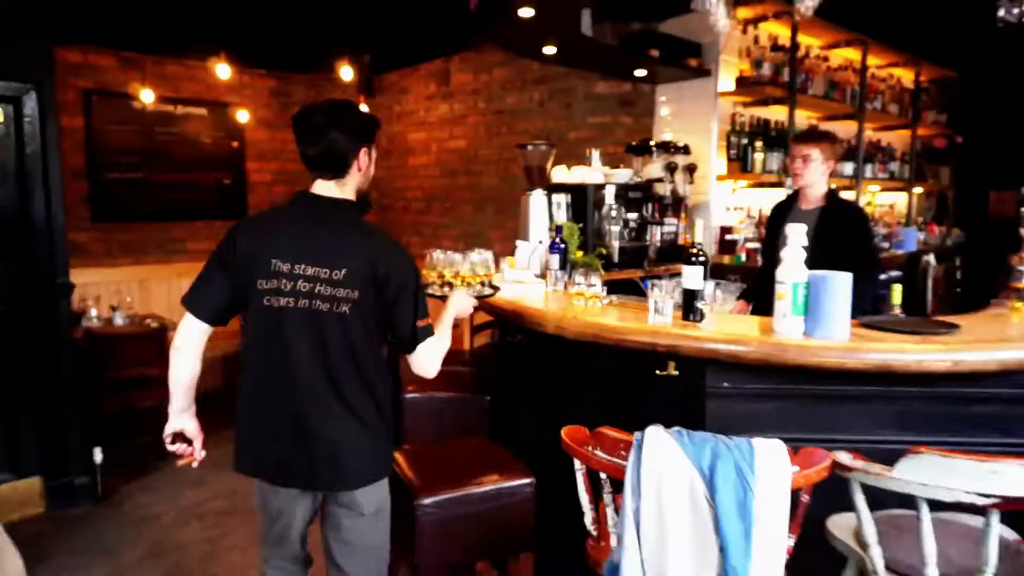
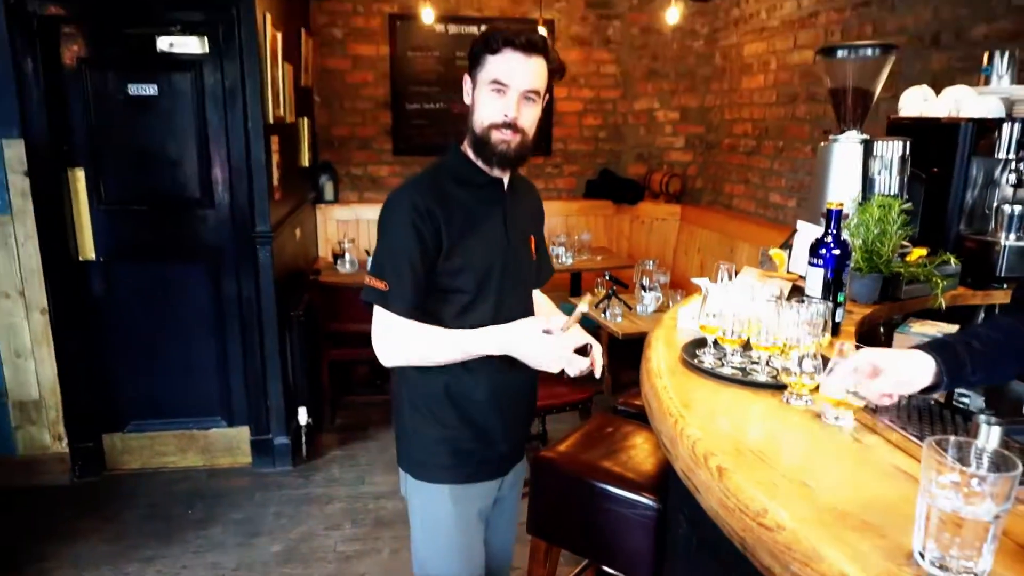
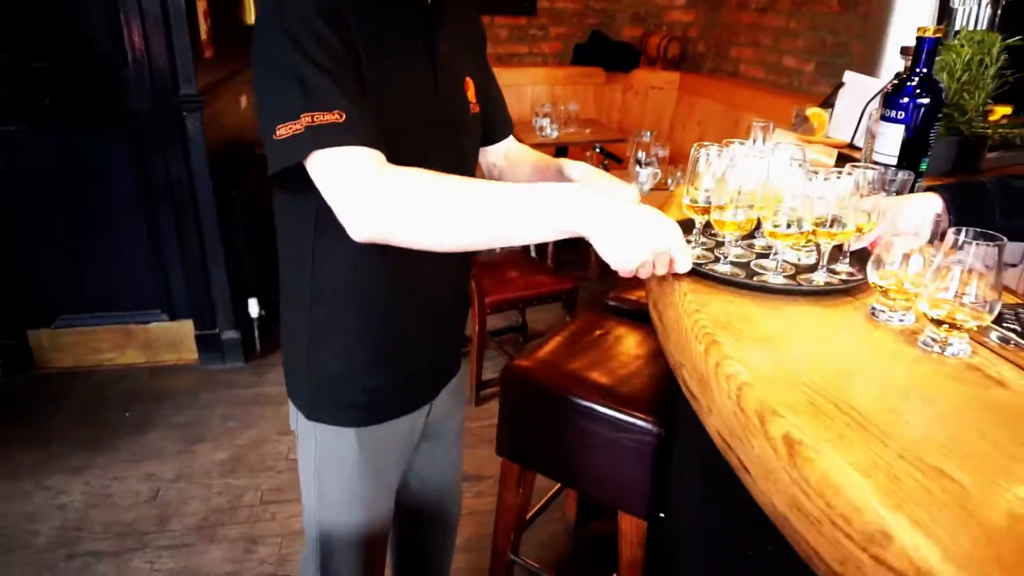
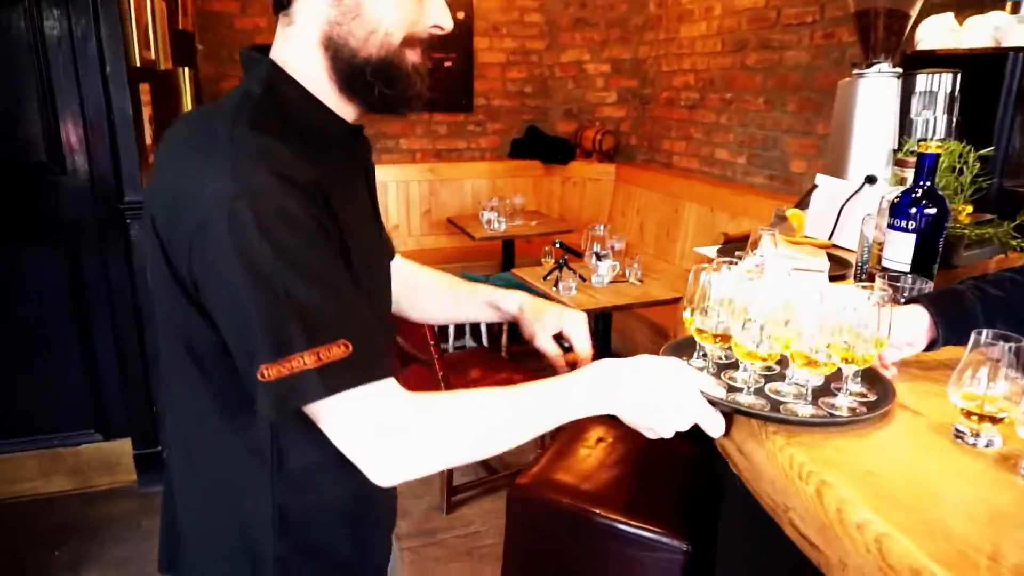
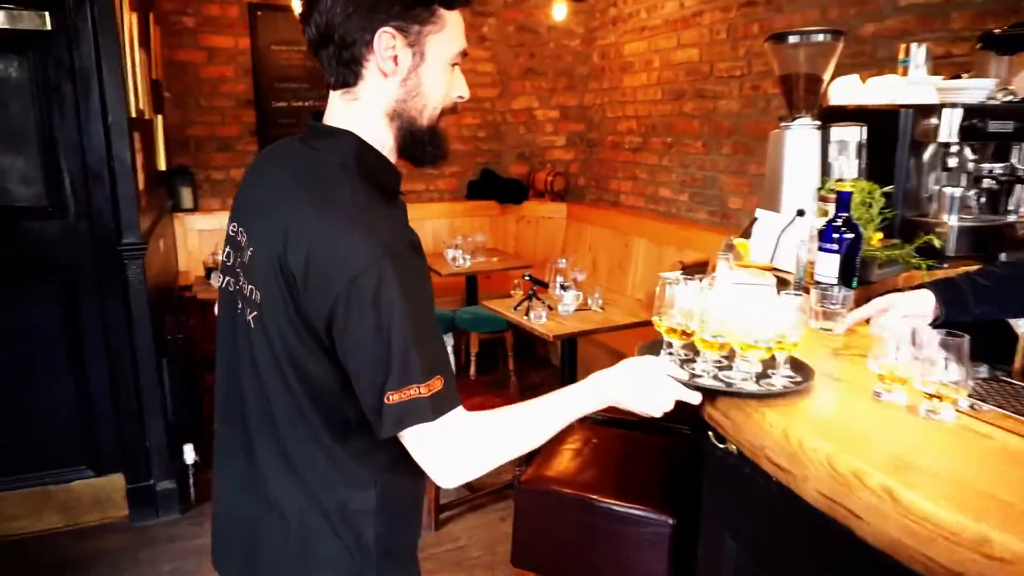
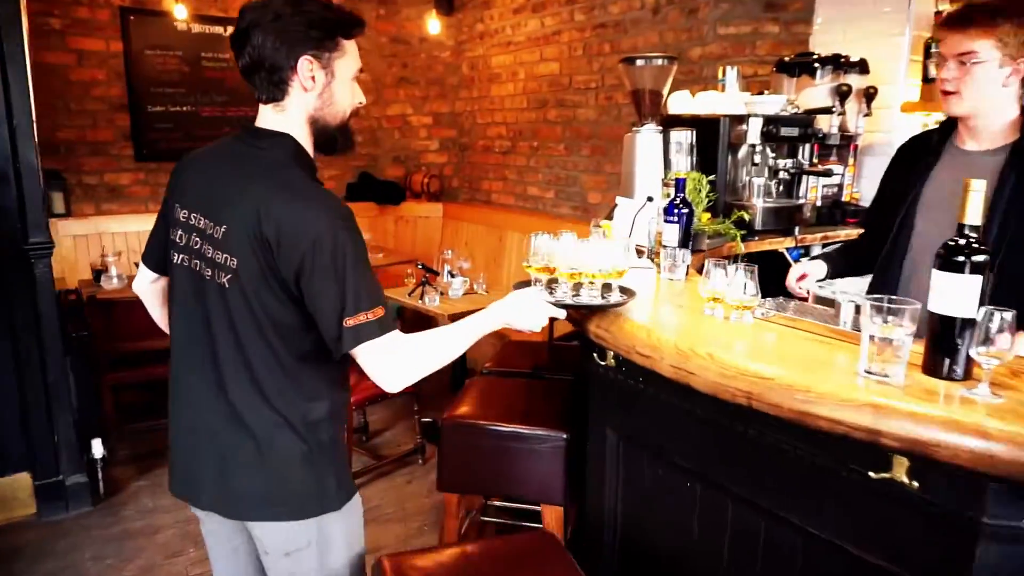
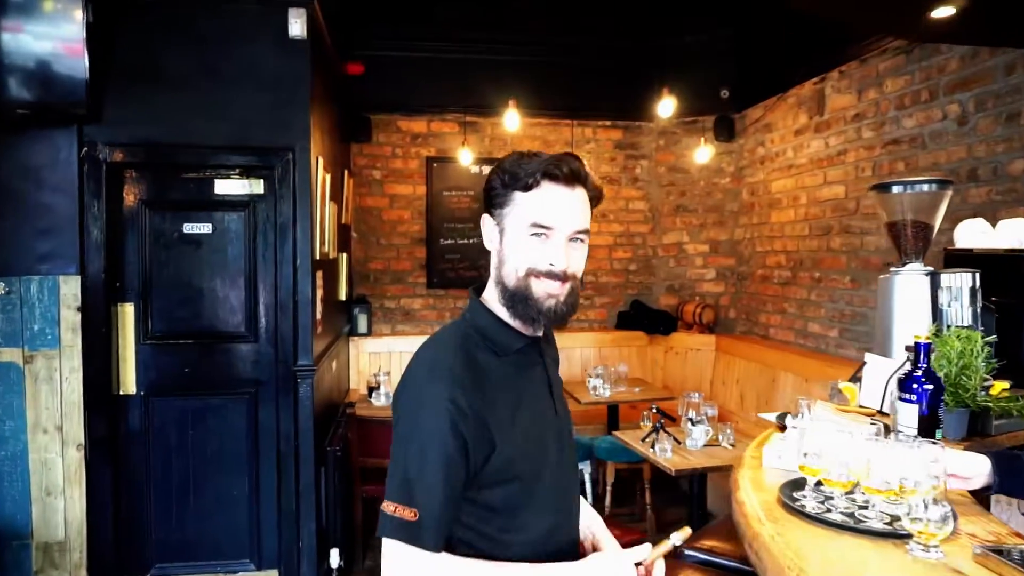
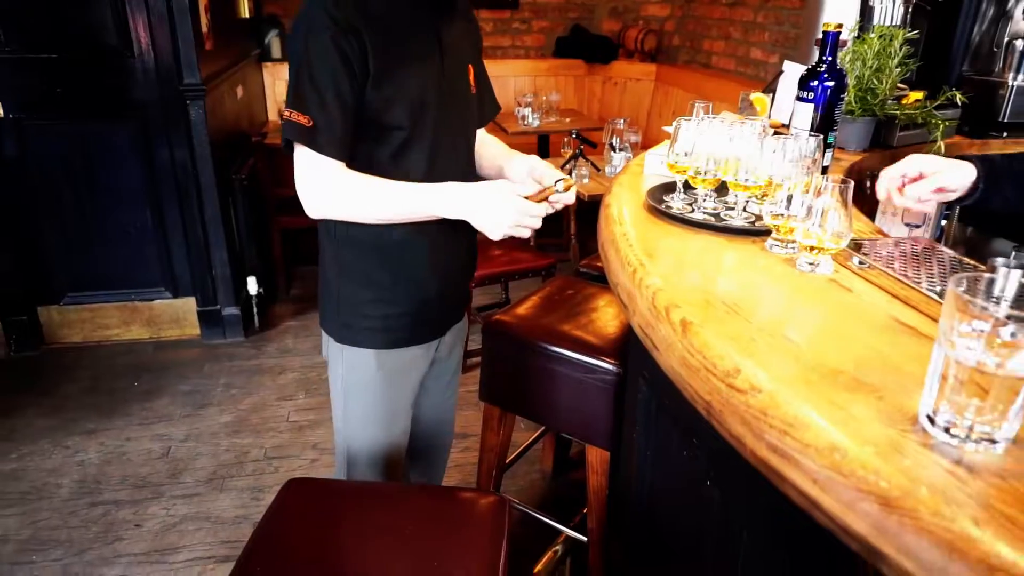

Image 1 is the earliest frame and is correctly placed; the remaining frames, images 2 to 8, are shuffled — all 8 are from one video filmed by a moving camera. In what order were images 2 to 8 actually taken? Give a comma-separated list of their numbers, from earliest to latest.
6, 5, 4, 3, 8, 2, 7
